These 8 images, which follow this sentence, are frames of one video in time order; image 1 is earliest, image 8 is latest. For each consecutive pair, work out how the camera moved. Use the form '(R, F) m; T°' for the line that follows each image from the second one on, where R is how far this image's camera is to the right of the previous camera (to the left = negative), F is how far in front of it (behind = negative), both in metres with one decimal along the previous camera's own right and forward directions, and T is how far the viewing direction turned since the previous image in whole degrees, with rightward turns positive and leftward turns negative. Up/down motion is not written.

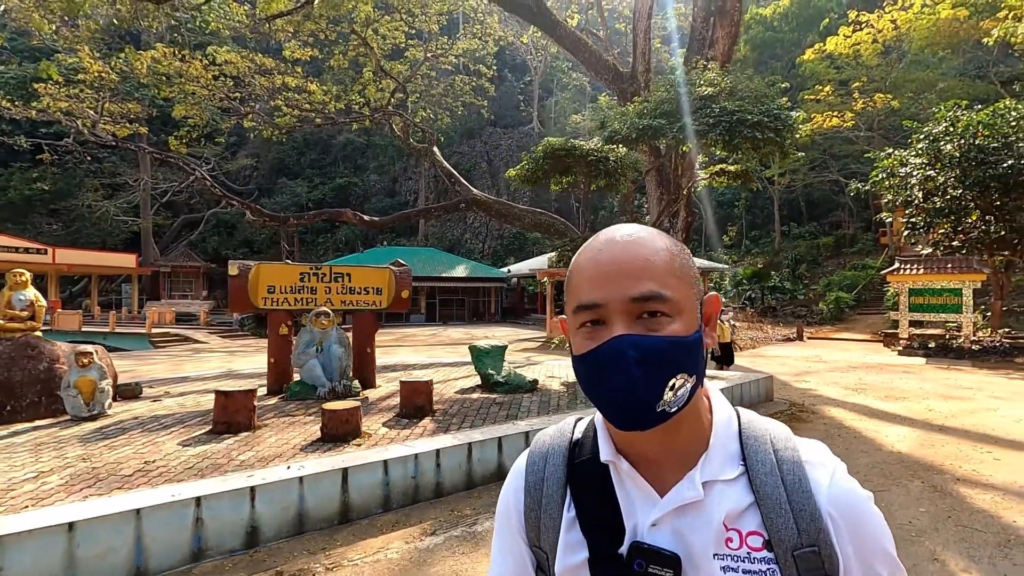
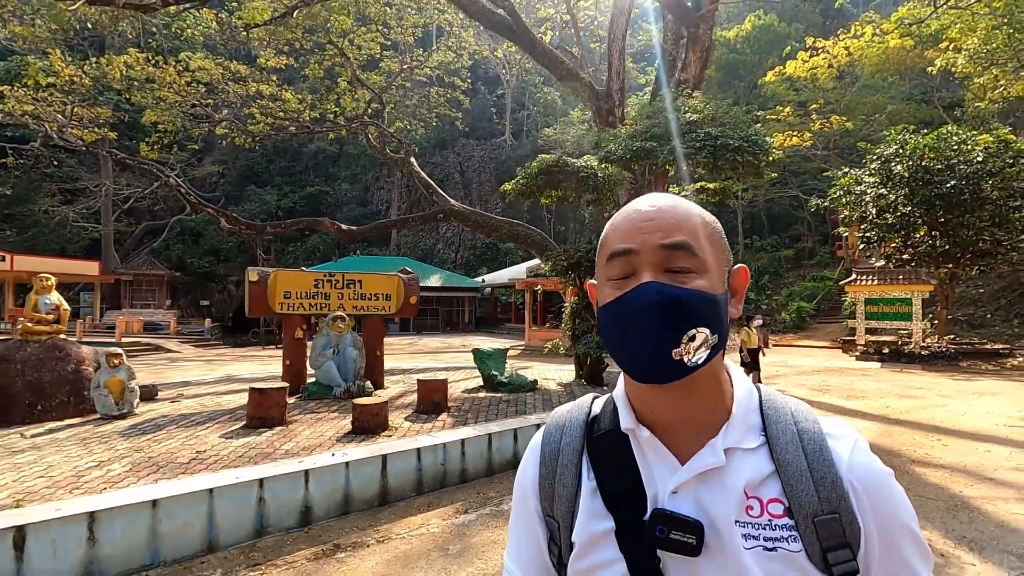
(-0.3, -0.4) m; +3°
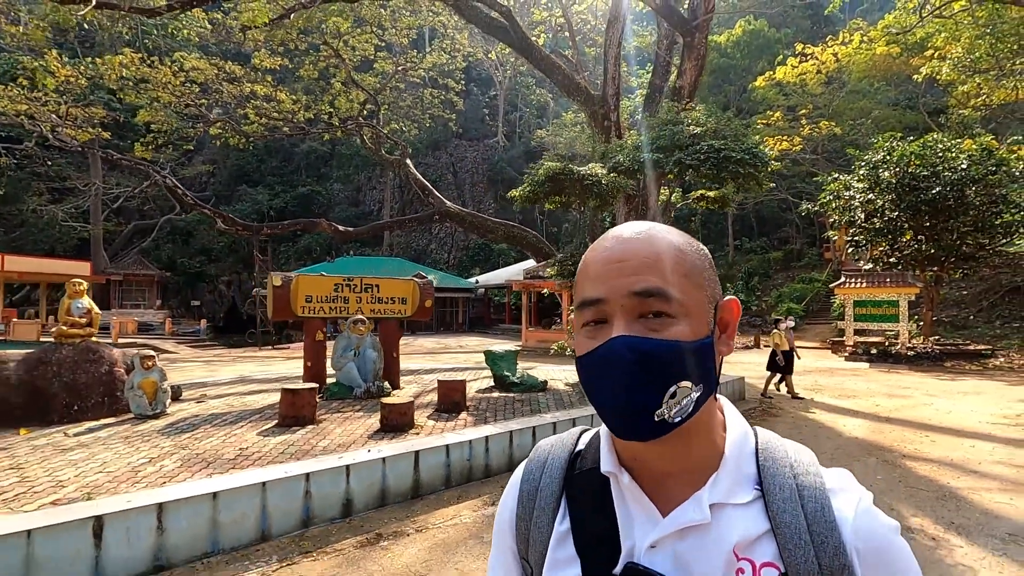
(-0.2, -0.2) m; +1°
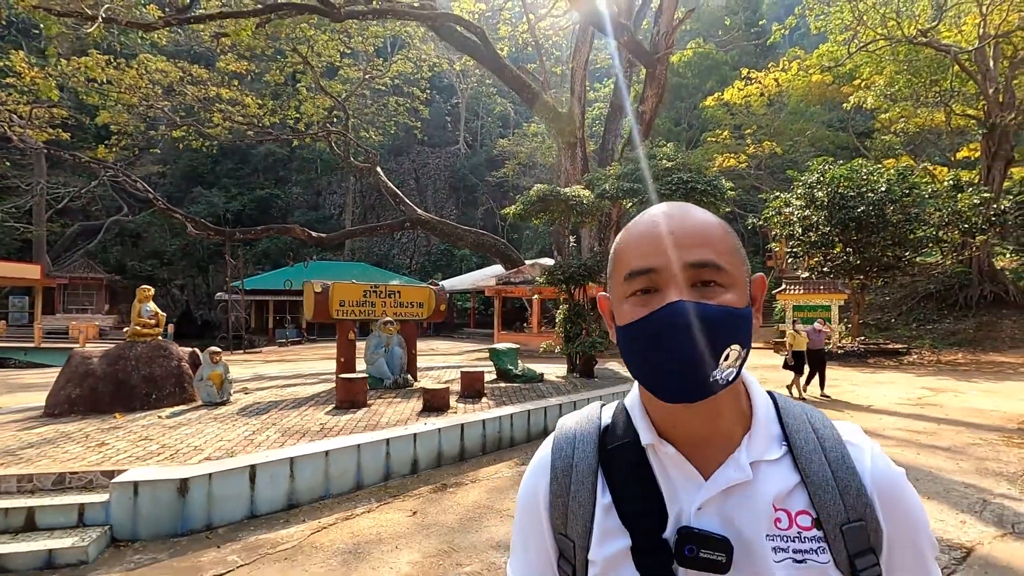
(-0.5, -0.9) m; +5°
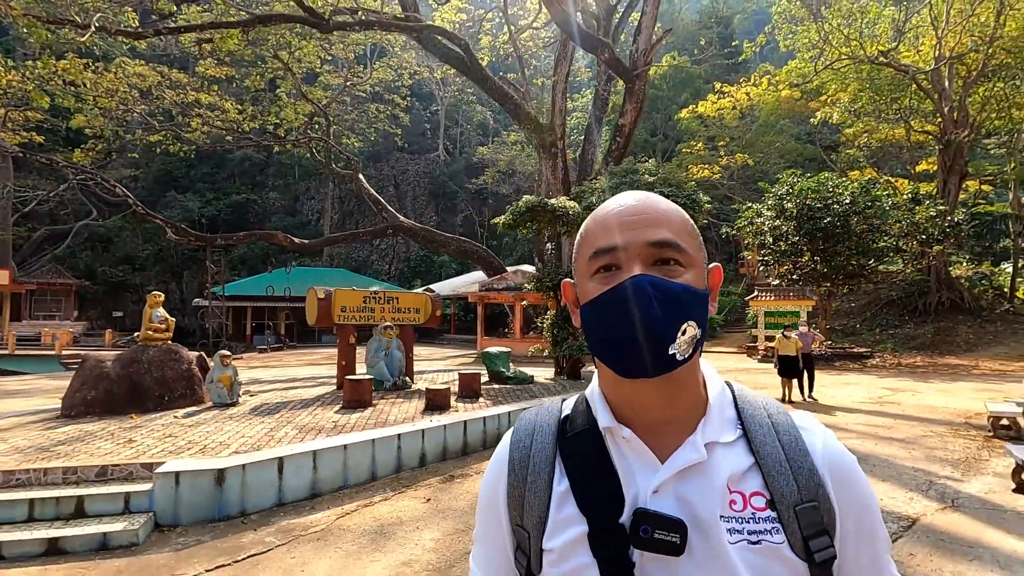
(-0.2, -0.4) m; +2°
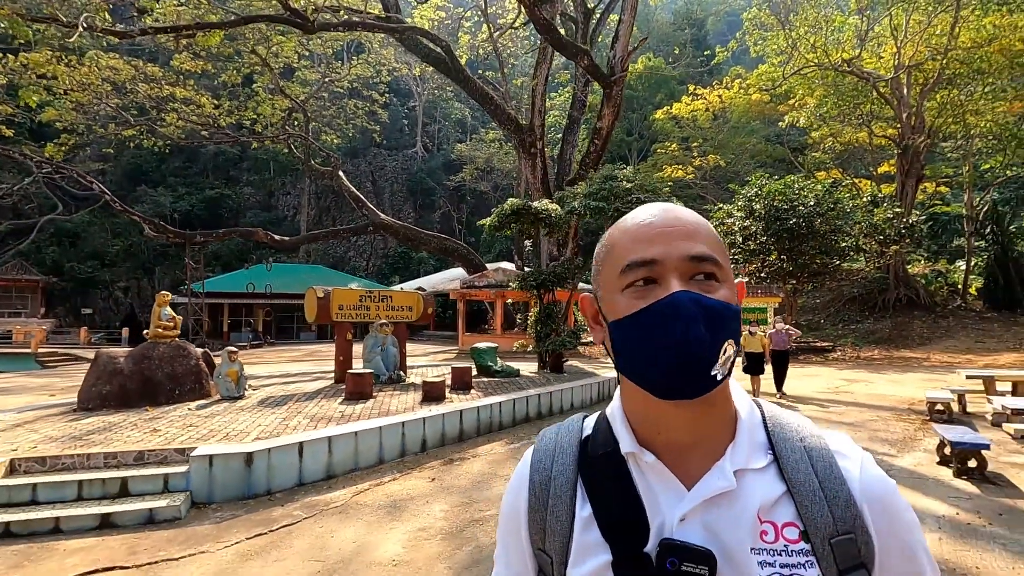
(-0.1, -0.4) m; +2°
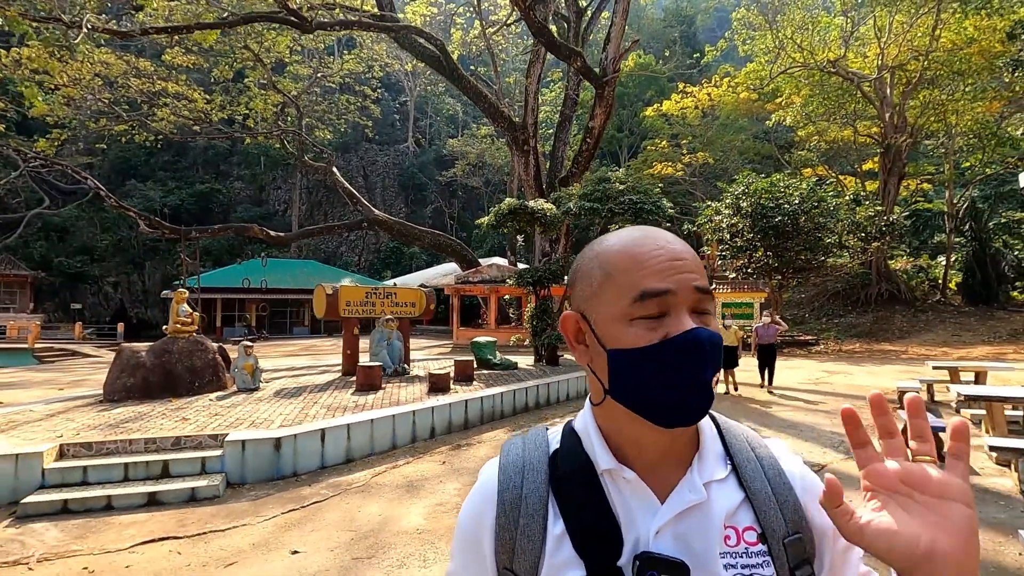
(-0.1, -0.4) m; +1°
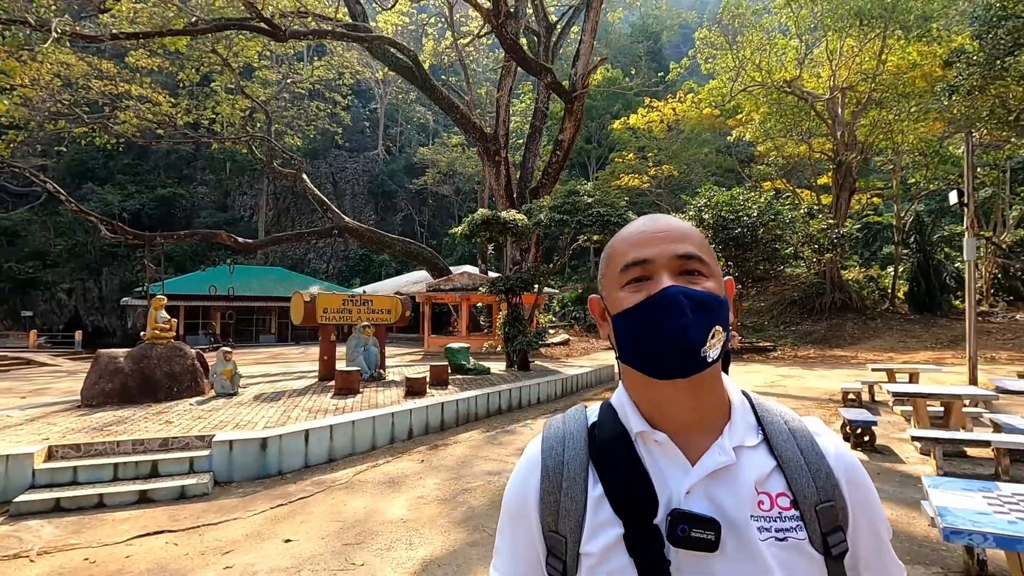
(-0.1, -0.3) m; +3°
